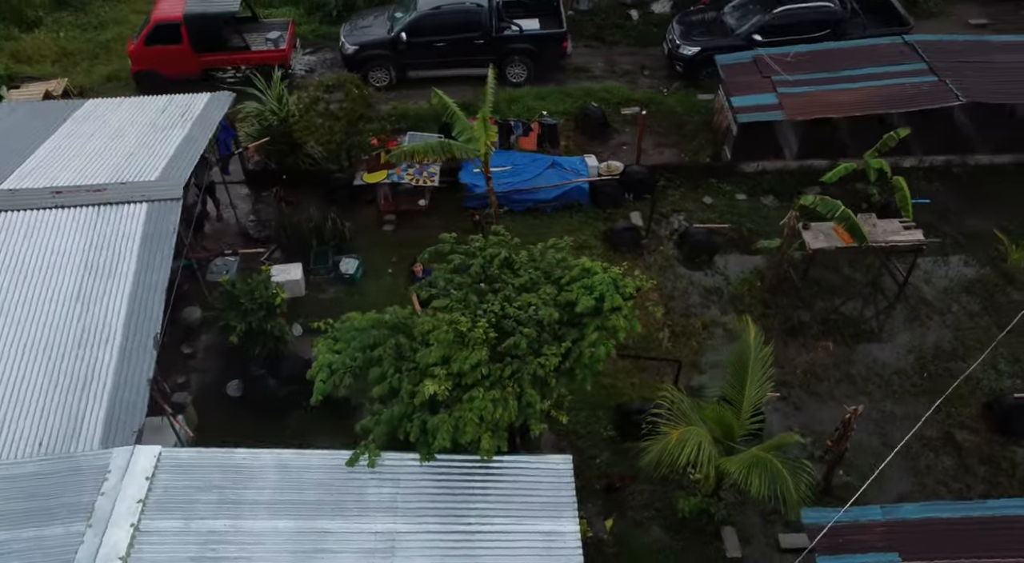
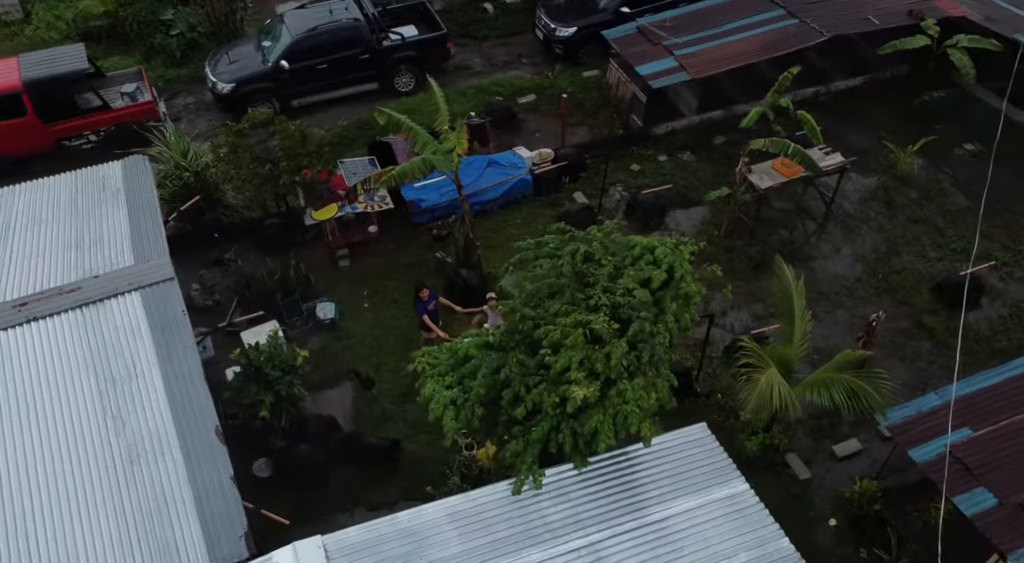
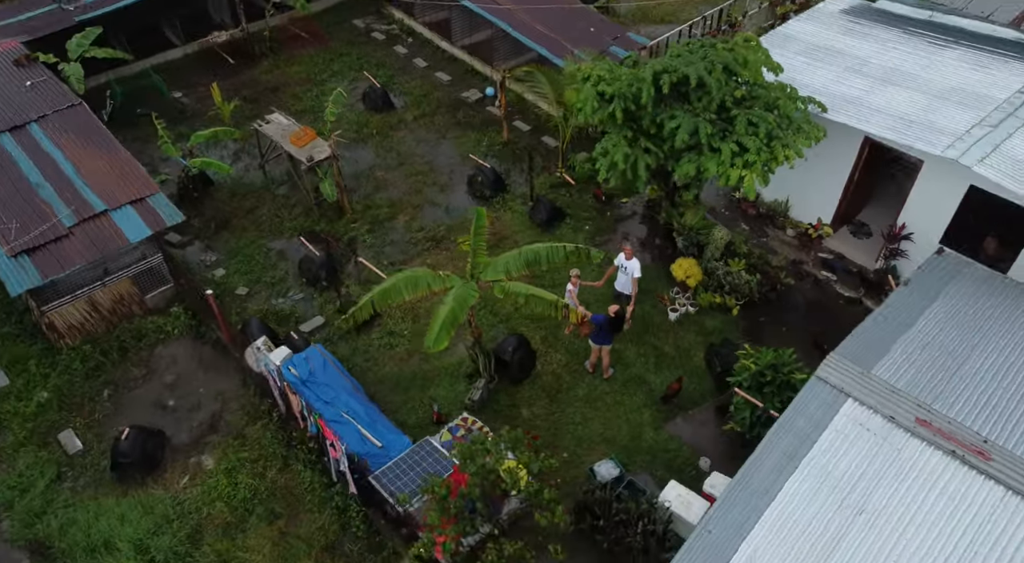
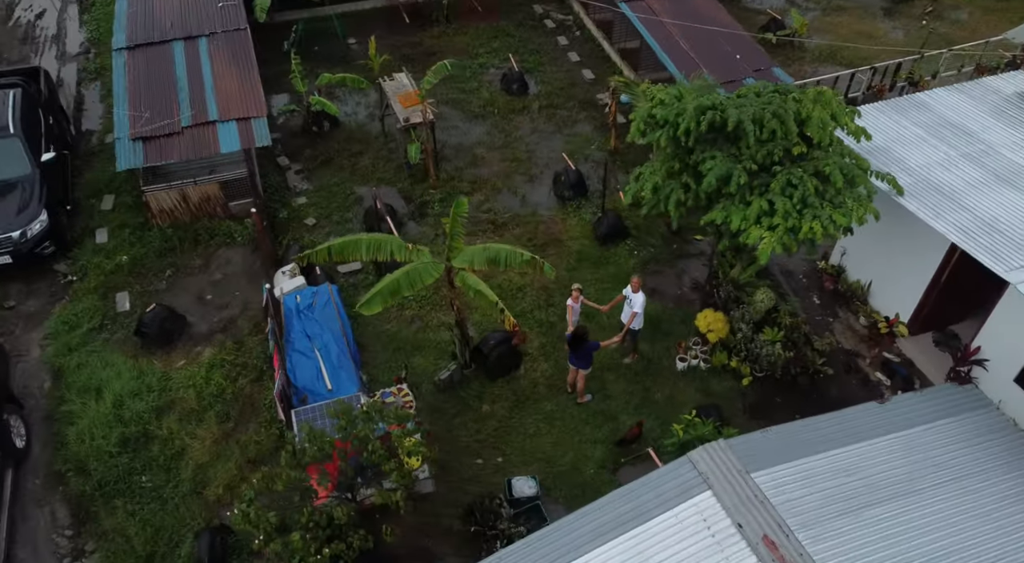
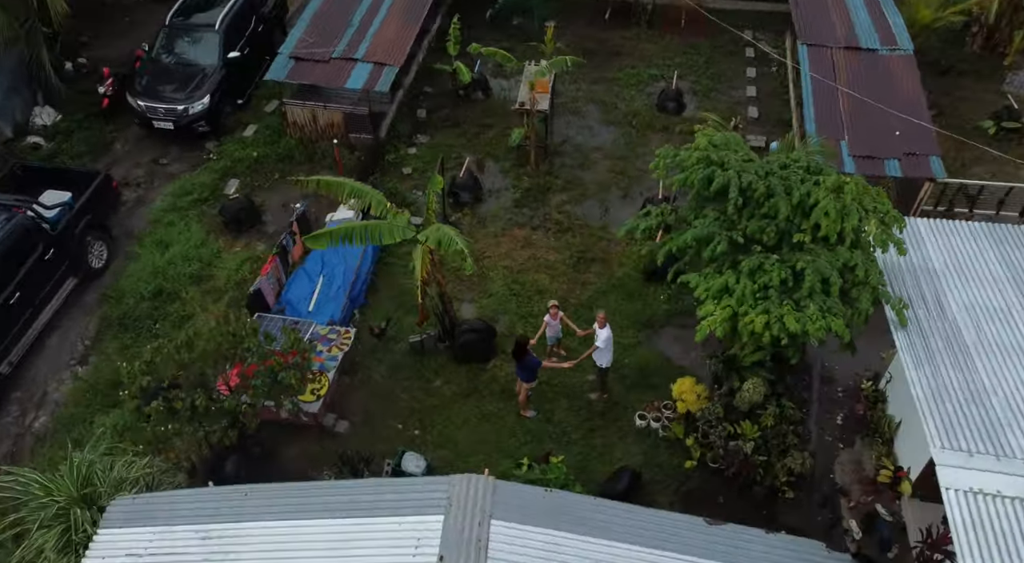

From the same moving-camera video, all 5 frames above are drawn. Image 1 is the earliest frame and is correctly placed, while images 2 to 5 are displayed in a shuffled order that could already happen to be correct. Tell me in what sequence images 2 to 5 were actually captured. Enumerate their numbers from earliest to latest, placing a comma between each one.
2, 5, 4, 3
